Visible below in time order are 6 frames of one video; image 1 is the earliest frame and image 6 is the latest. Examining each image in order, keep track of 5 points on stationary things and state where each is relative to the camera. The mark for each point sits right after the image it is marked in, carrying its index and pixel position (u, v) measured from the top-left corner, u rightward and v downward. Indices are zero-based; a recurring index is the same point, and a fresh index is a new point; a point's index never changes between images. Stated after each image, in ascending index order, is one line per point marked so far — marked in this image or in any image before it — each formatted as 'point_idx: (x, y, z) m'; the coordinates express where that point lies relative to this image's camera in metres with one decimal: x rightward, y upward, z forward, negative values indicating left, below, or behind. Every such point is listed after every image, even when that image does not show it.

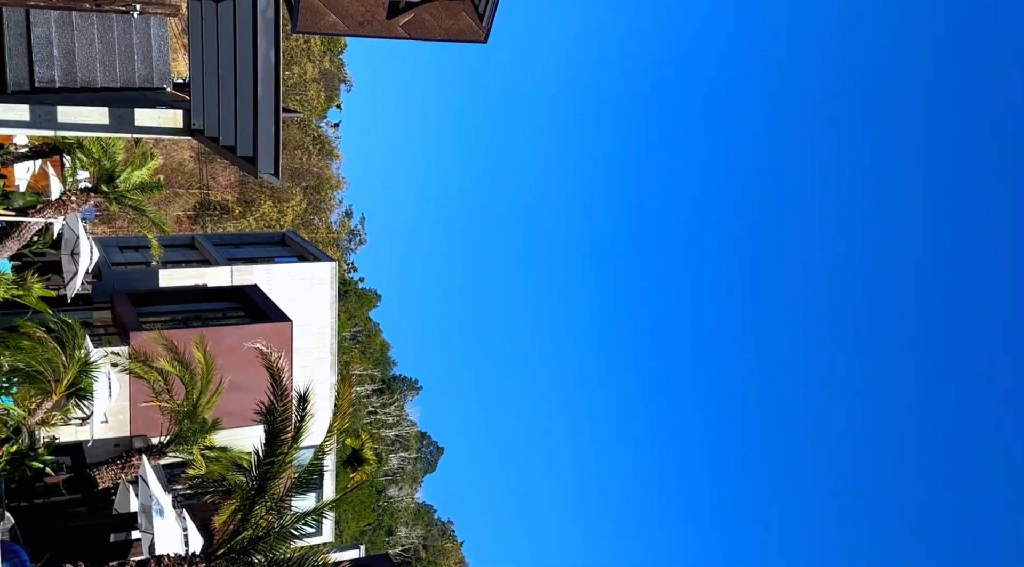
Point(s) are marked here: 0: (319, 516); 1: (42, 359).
0: (-2.8, -3.2, +12.2) m
1: (-9.6, -1.5, +17.6) m
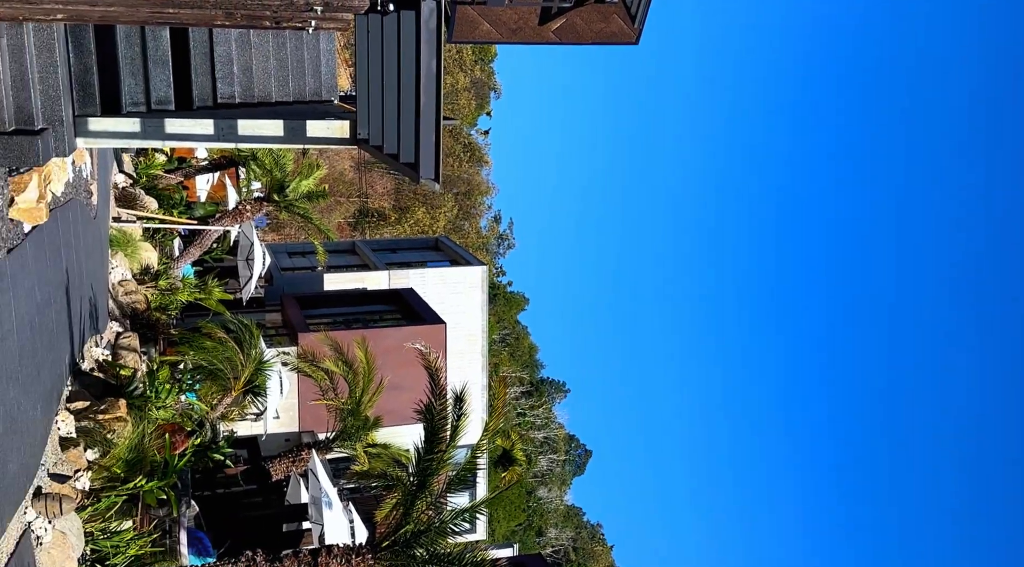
0: (-0.5, -3.2, +12.4) m
1: (-6.3, -1.6, +18.9) m
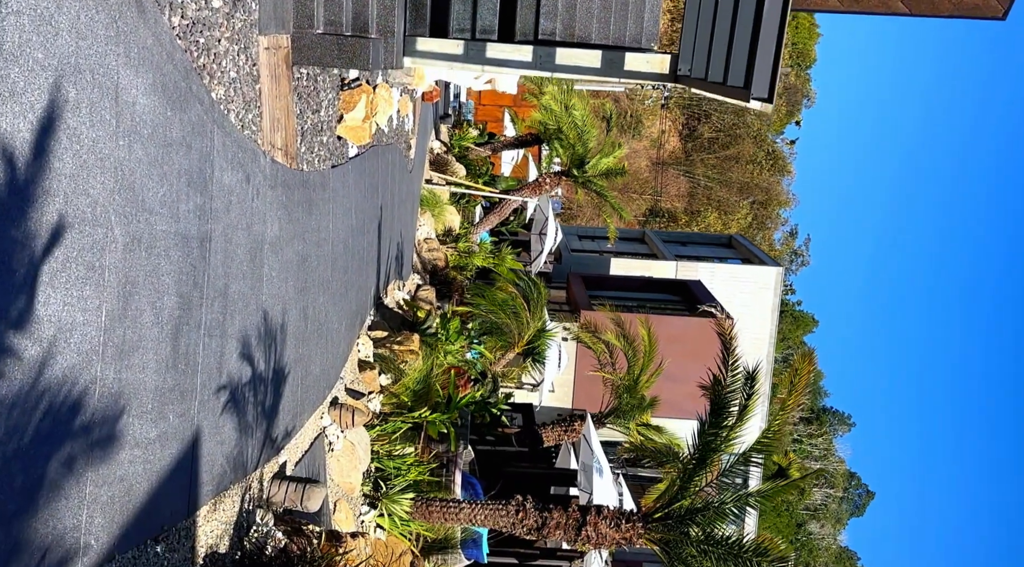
0: (+3.2, -2.7, +11.0) m
1: (0.0, -0.7, +19.0) m
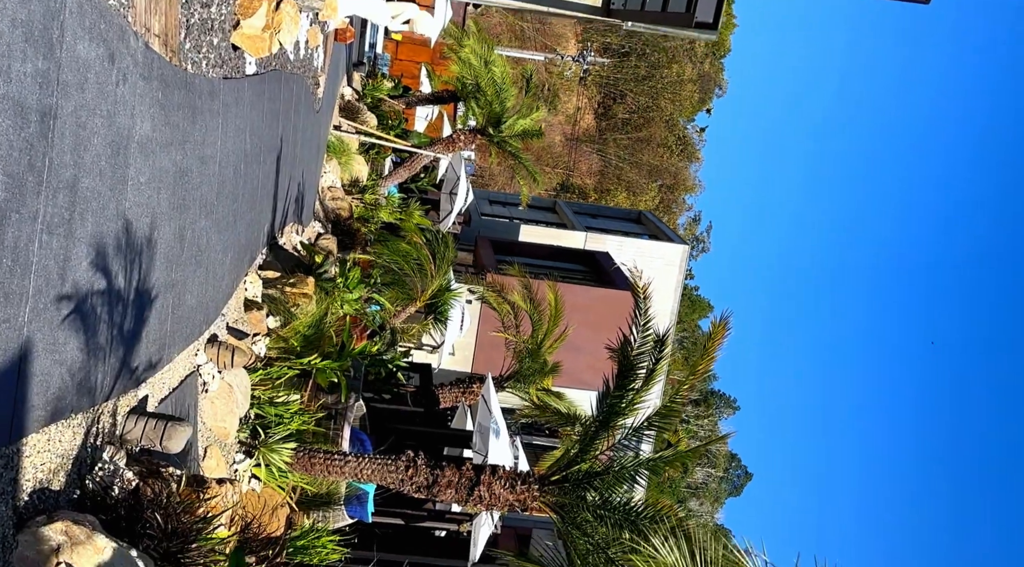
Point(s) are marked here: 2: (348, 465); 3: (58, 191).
0: (+1.9, -2.2, +10.6) m
1: (-2.1, +0.3, +18.2) m
2: (-2.1, -2.3, +11.1) m
3: (-2.8, +0.6, +5.4) m
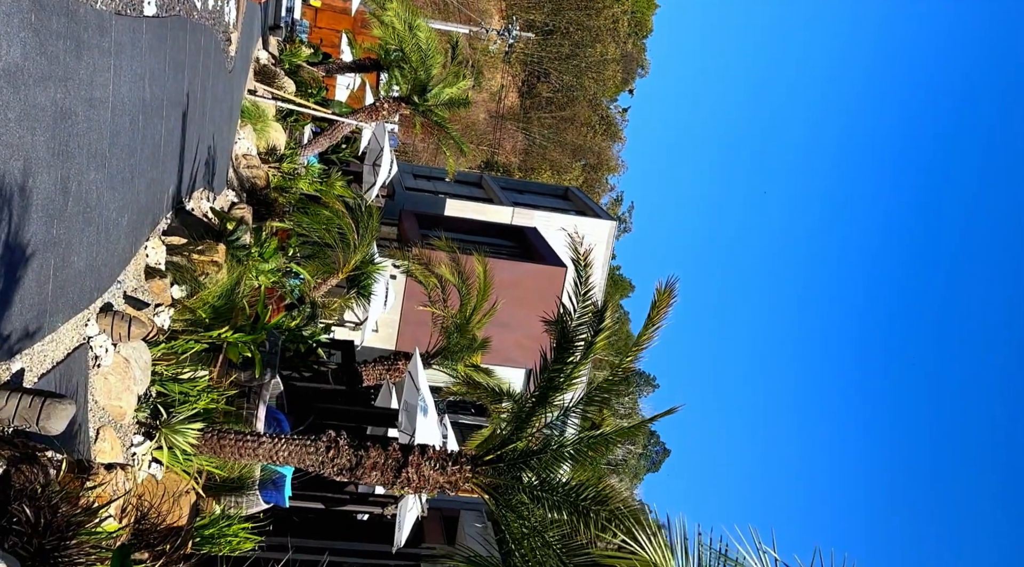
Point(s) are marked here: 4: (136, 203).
0: (+1.1, -1.8, +10.1) m
1: (-3.5, +0.9, +17.2) m
2: (-2.9, -1.9, +10.2) m
3: (-3.1, +0.9, +4.3) m
4: (-4.4, +1.0, +10.1) m
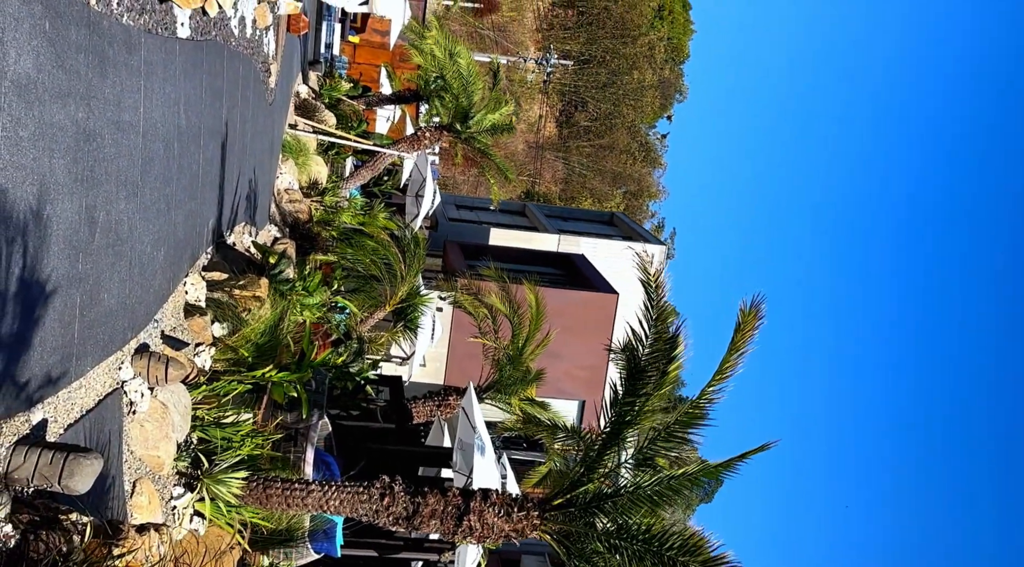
0: (+1.8, -2.1, +9.1) m
1: (-2.5, +0.3, +16.5) m
2: (-2.2, -2.3, +9.4) m
3: (-2.7, +0.7, +3.6) m
4: (-3.7, +0.5, +9.5) m
